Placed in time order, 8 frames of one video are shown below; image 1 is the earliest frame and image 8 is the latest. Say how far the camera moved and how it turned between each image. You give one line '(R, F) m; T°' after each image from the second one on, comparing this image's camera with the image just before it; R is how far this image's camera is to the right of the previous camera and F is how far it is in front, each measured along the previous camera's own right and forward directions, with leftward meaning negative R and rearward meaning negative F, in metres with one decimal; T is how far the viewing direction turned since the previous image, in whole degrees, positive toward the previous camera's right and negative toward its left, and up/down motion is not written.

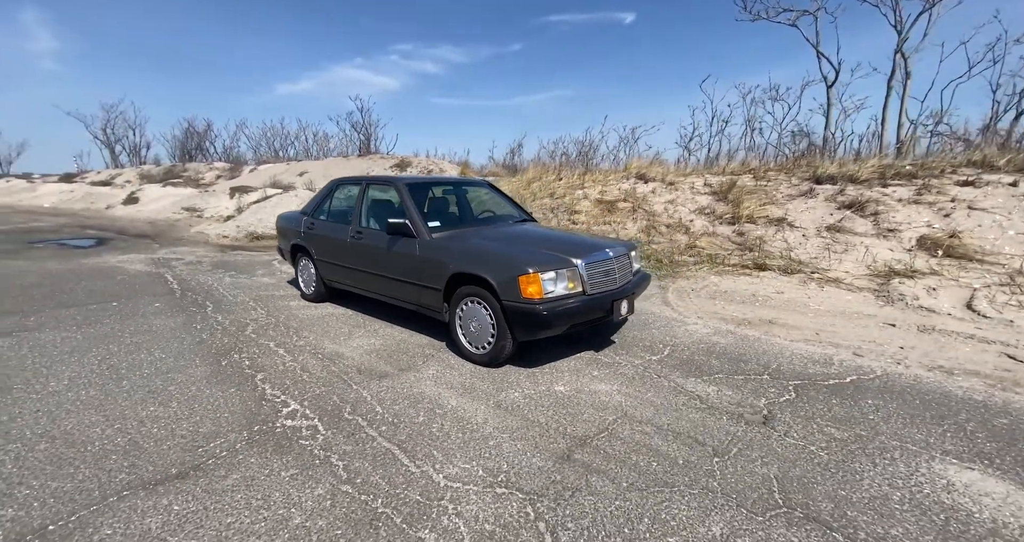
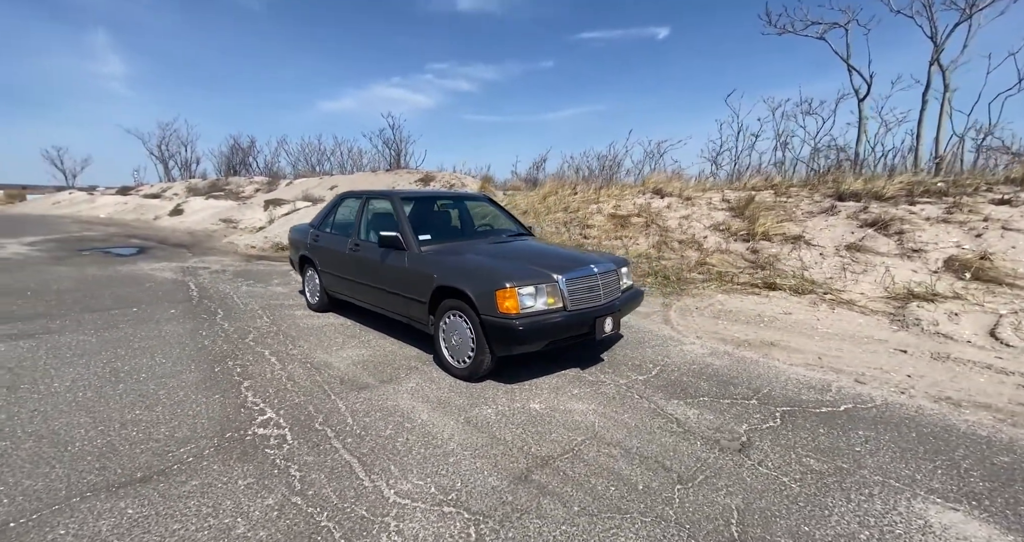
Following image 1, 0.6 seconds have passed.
(+0.3, 0.0) m; -3°
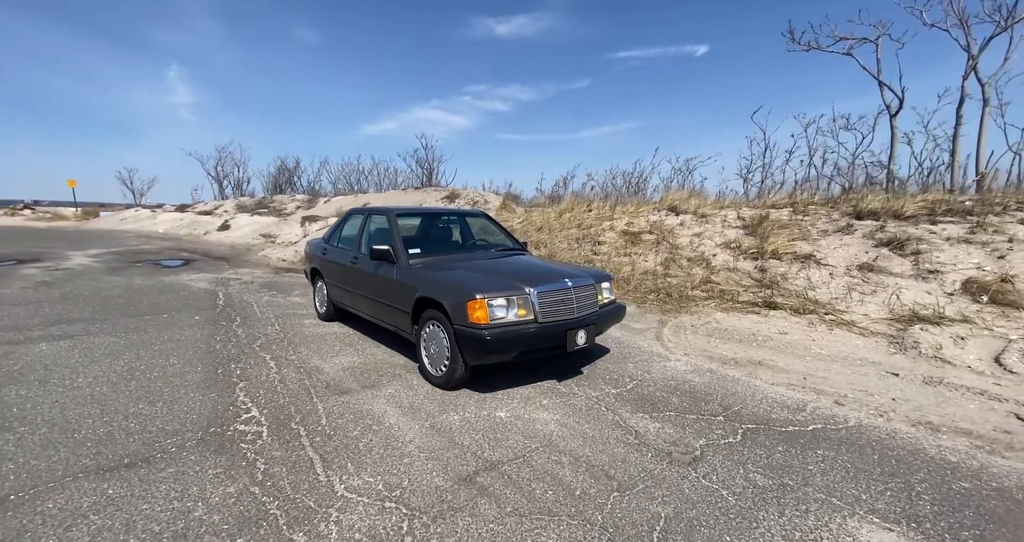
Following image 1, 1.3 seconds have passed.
(+0.4, -0.1) m; -4°
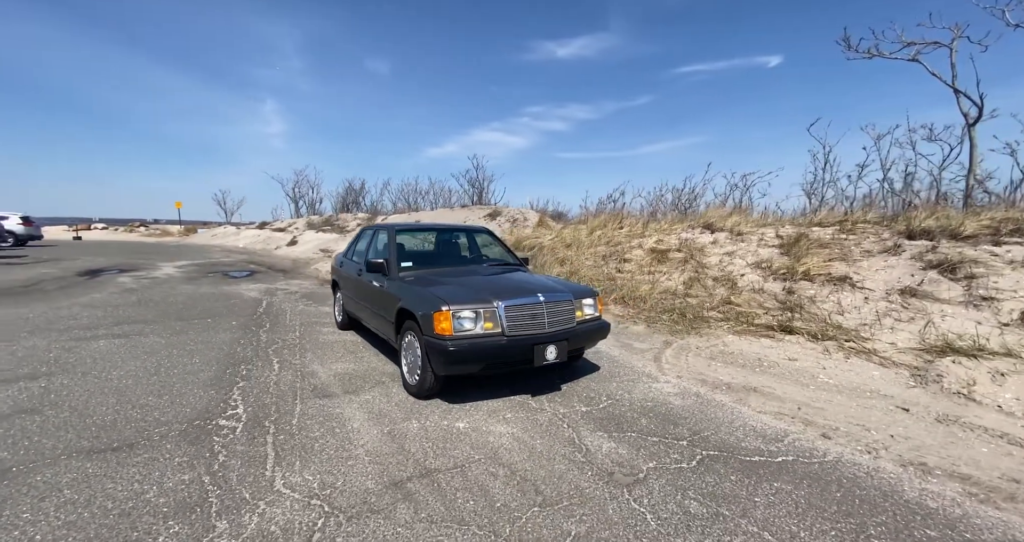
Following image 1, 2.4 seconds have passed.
(+0.6, 0.0) m; -7°
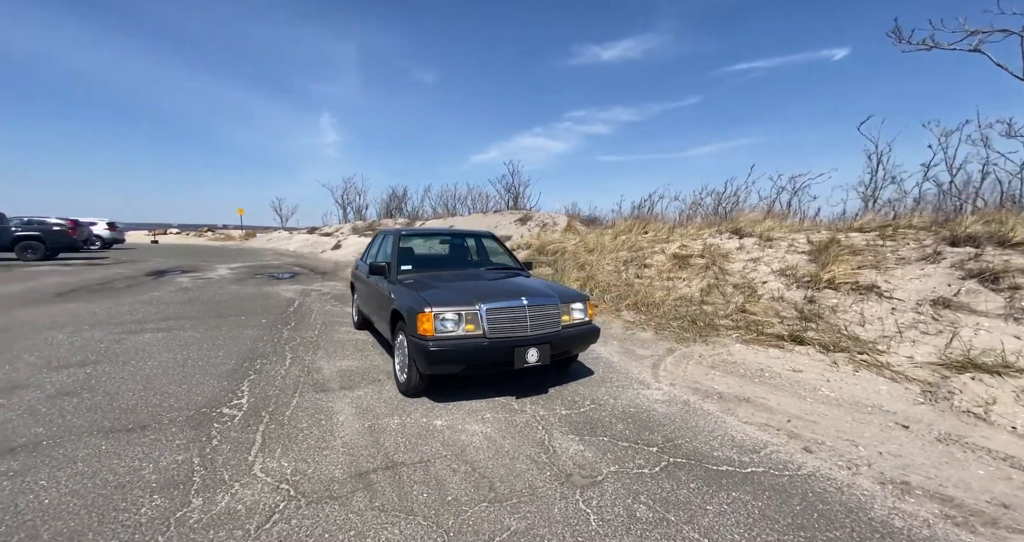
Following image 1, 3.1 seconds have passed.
(+0.5, -0.1) m; -5°
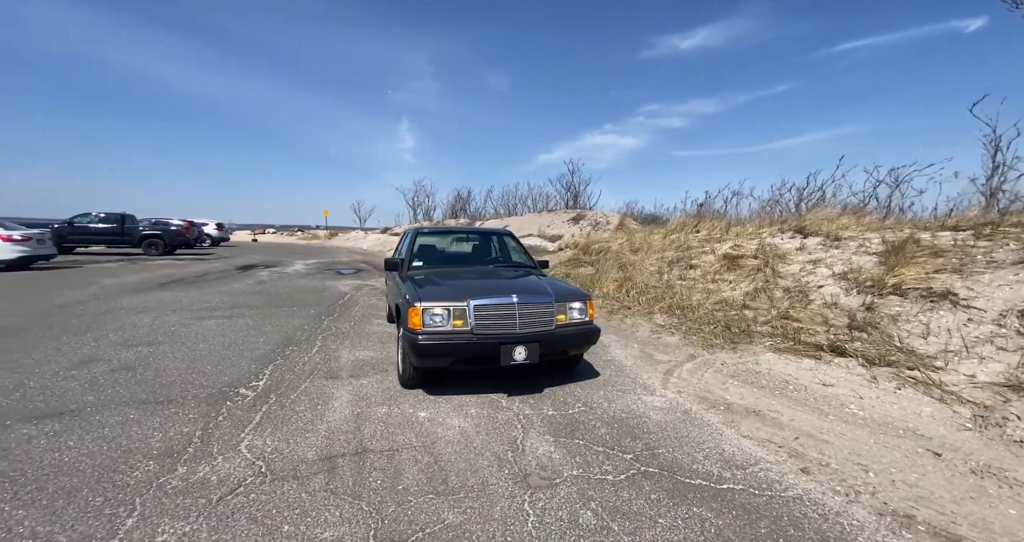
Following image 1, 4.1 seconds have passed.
(+0.6, +0.1) m; -9°
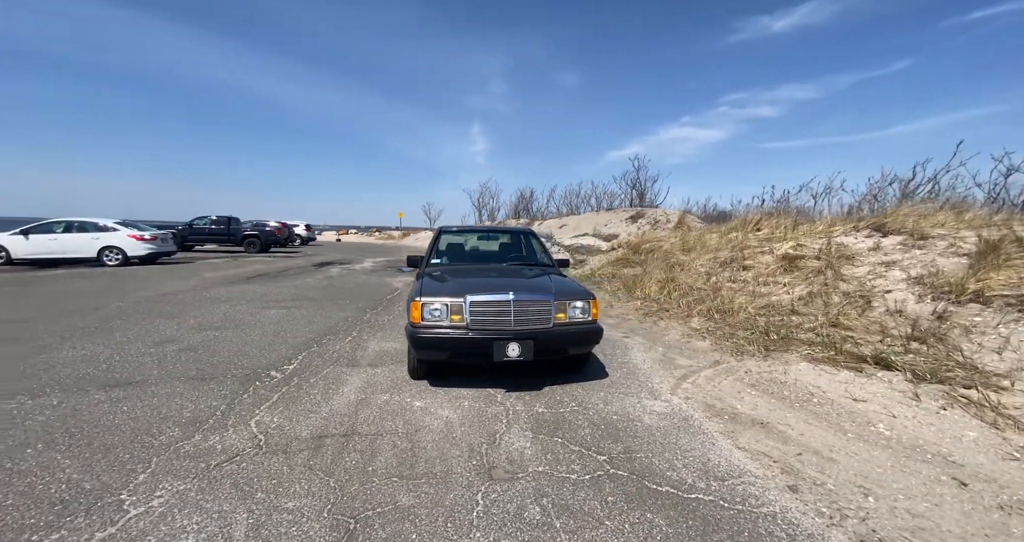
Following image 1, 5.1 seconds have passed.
(+0.6, 0.0) m; -9°
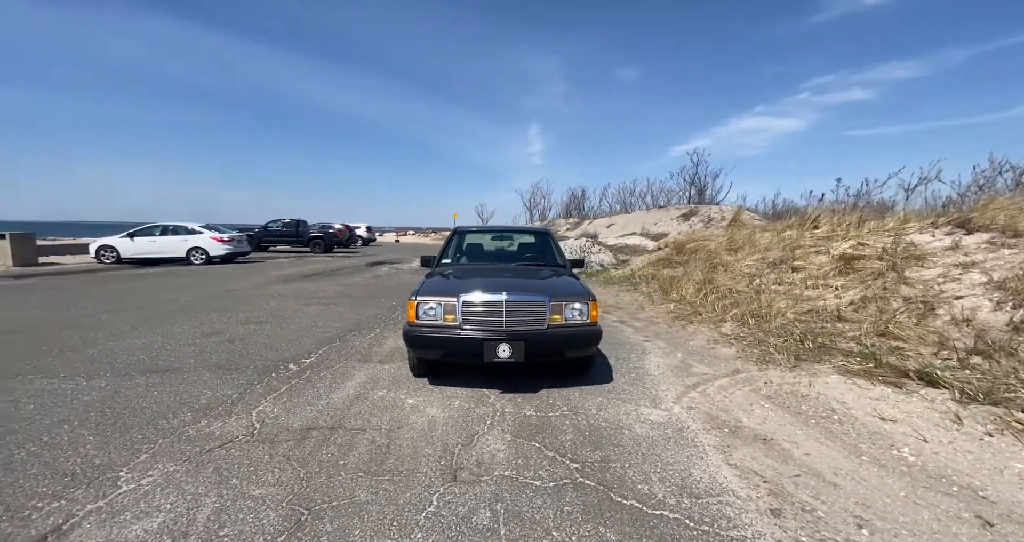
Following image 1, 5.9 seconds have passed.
(+0.5, +0.1) m; -8°
